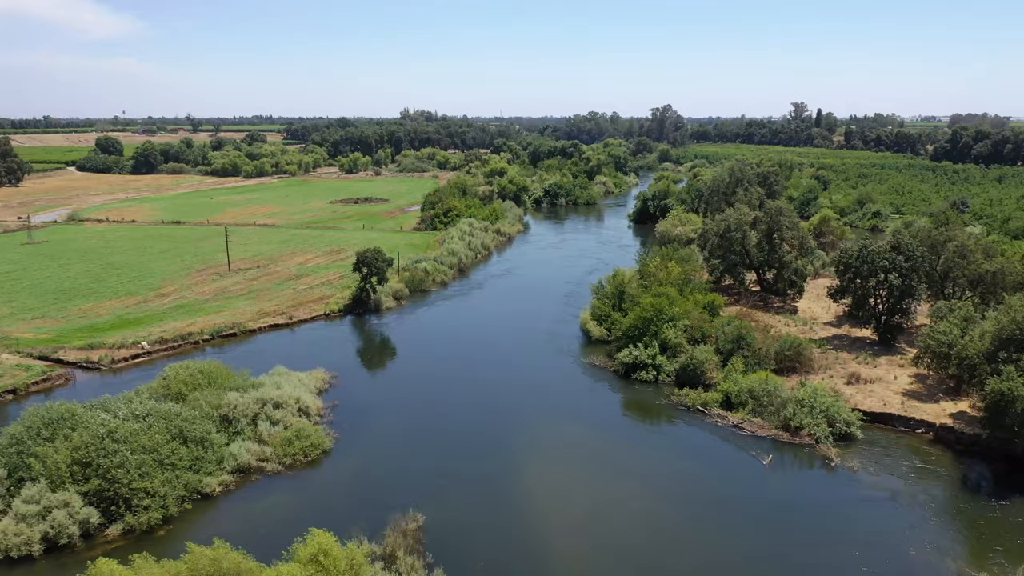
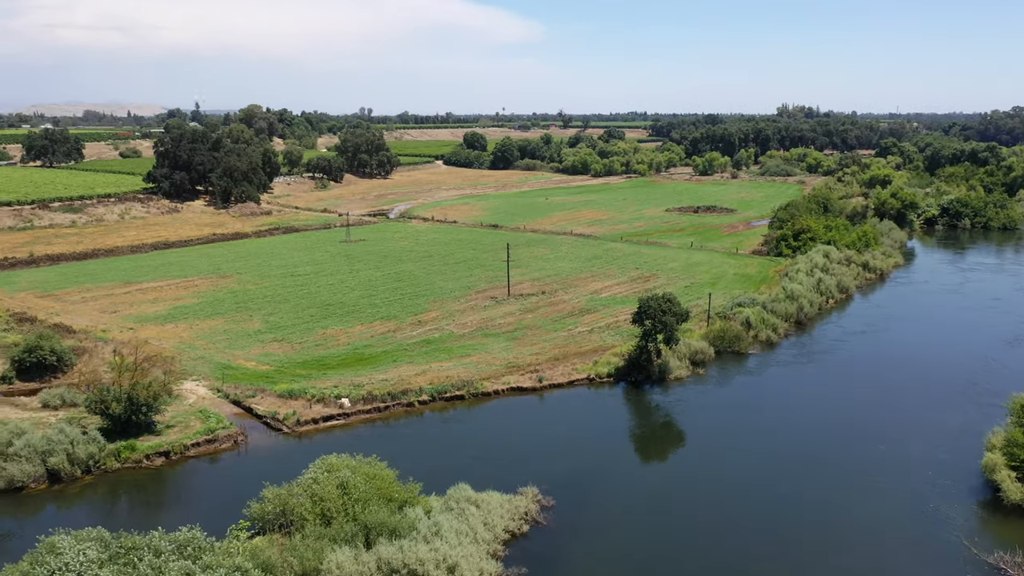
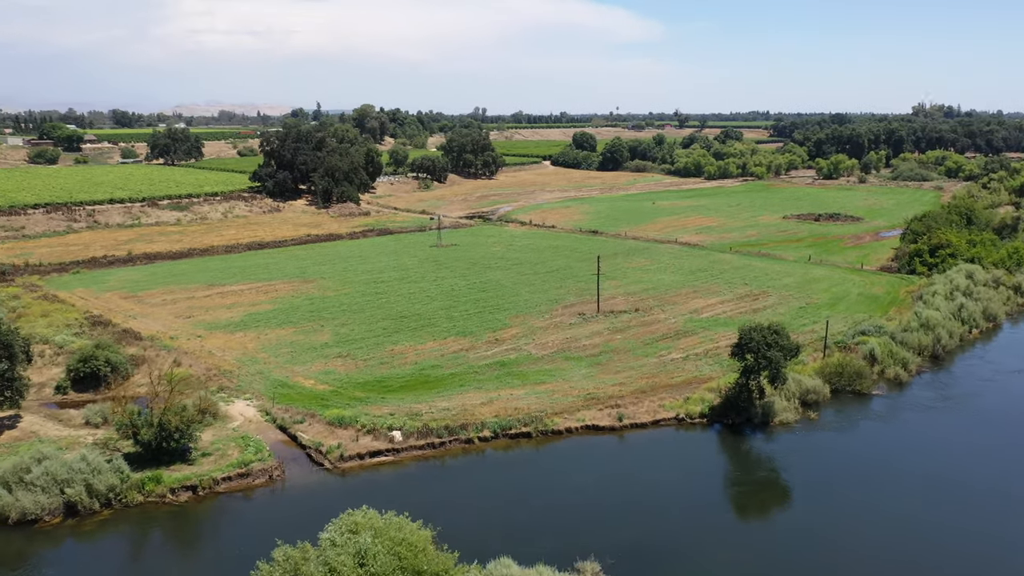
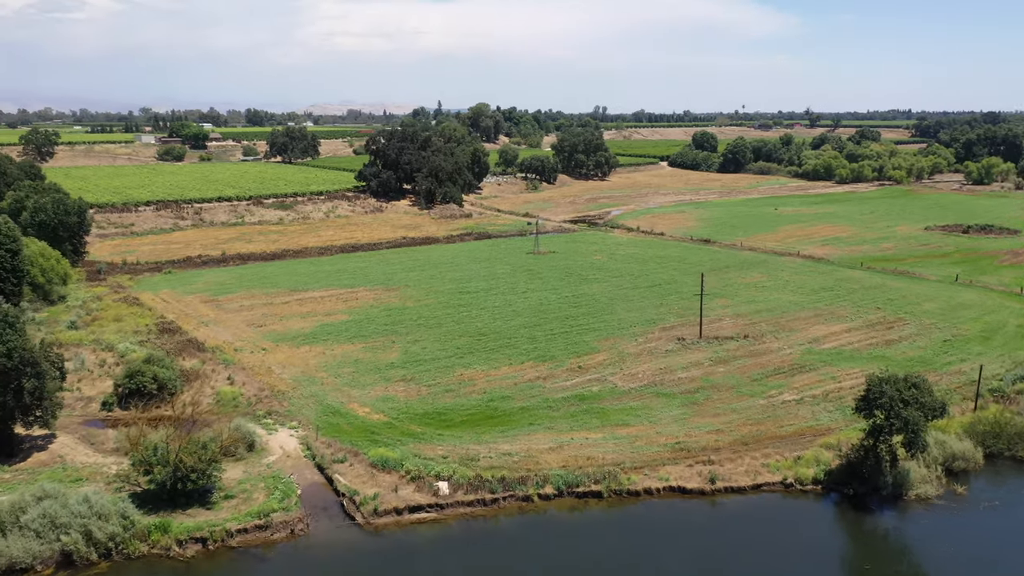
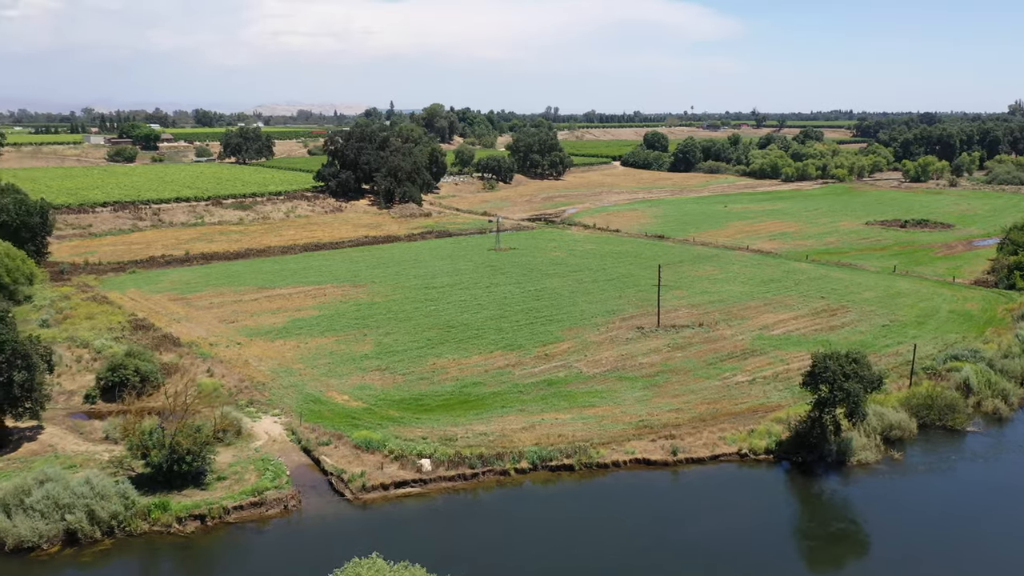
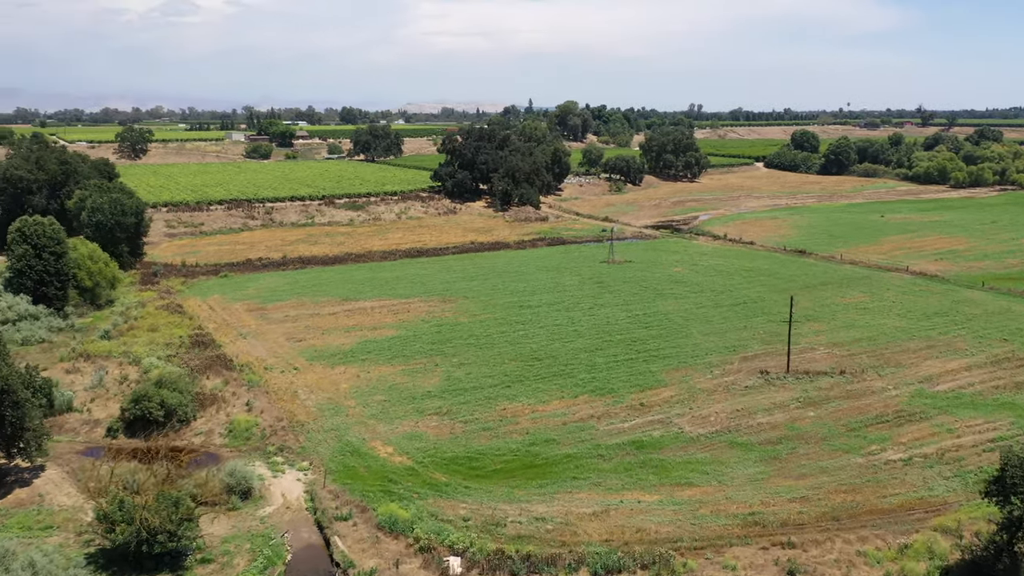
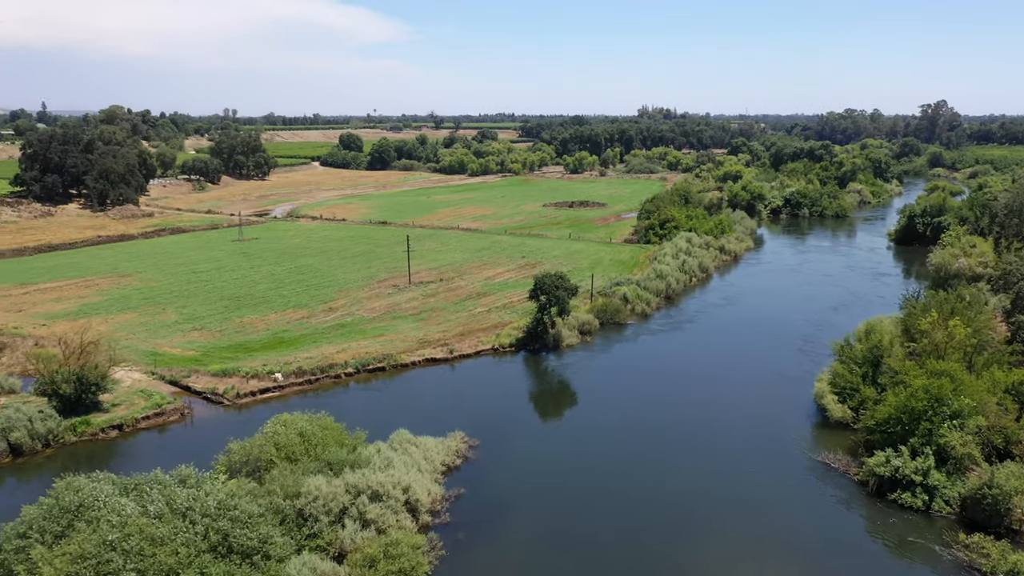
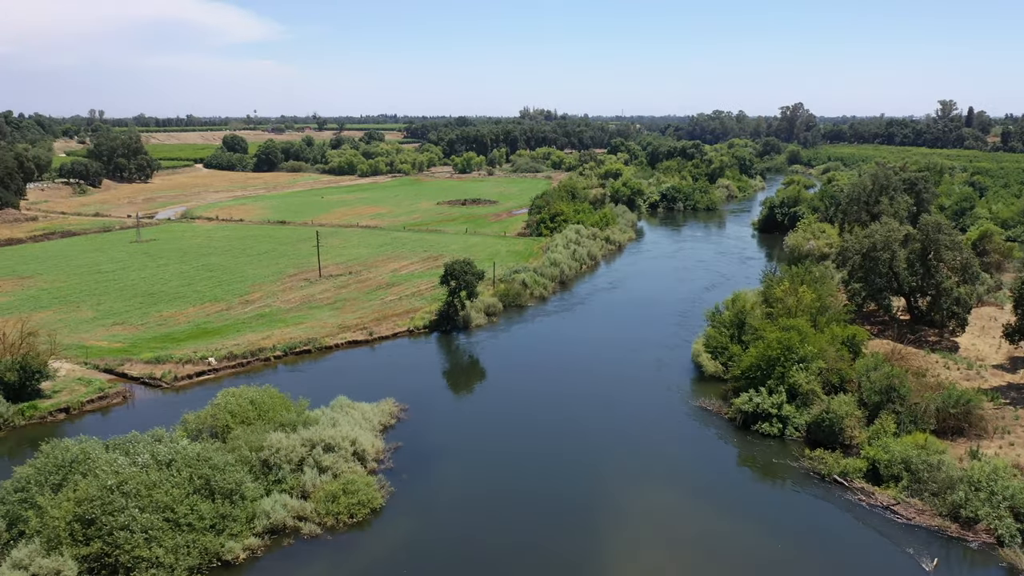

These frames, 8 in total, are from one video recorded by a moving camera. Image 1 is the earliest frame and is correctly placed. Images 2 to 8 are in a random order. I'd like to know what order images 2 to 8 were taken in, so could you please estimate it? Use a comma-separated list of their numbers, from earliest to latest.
8, 7, 2, 3, 5, 4, 6
